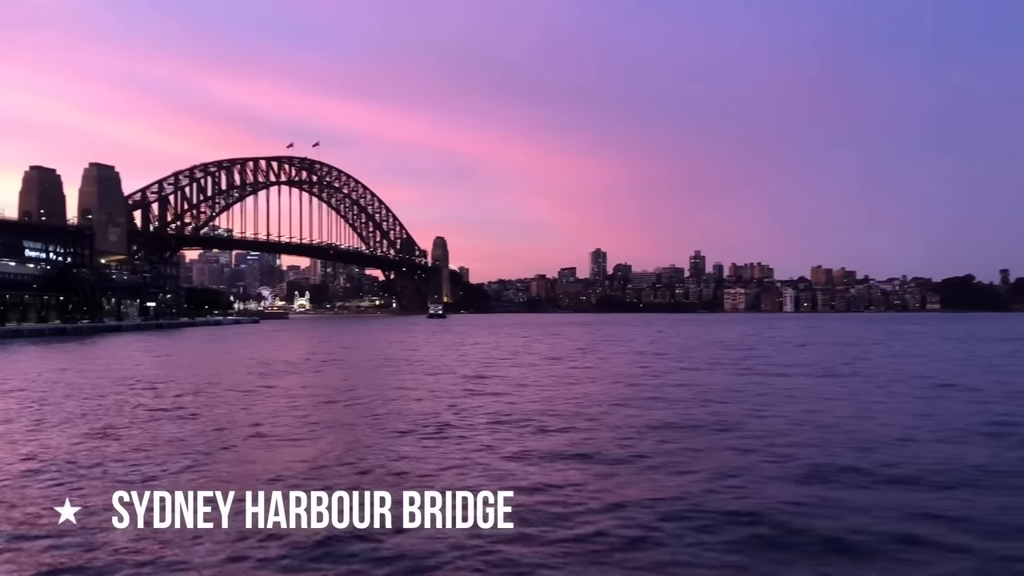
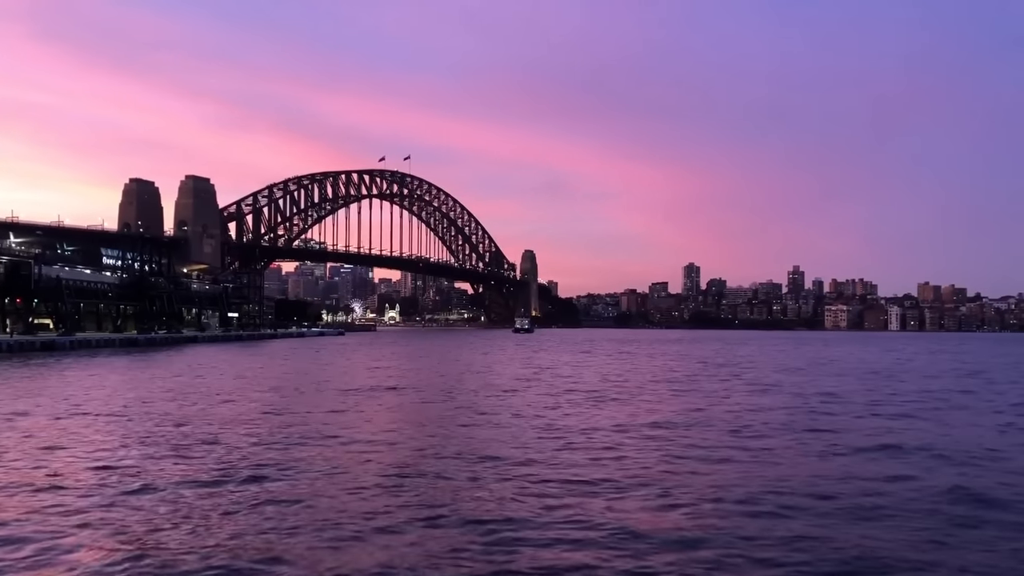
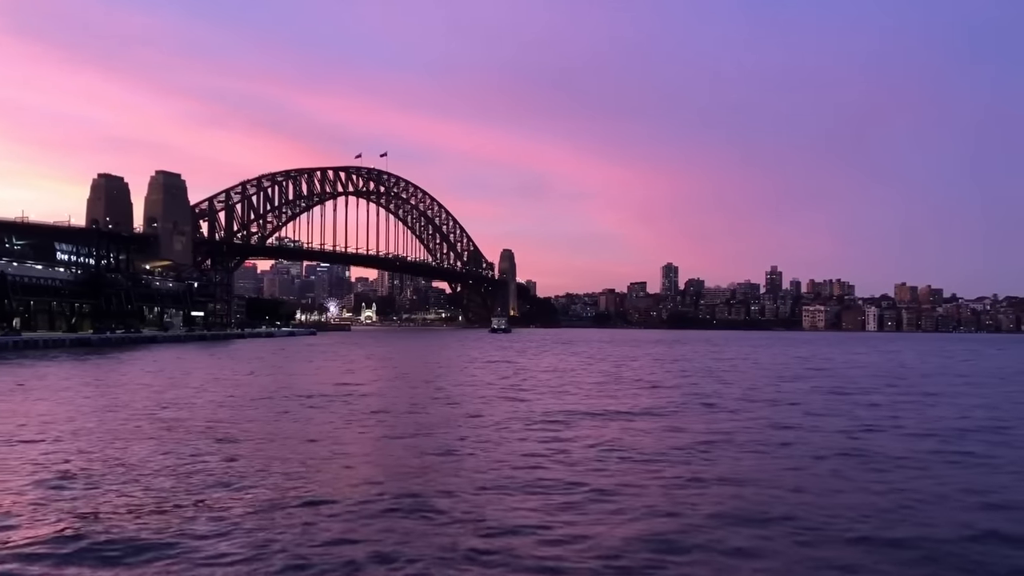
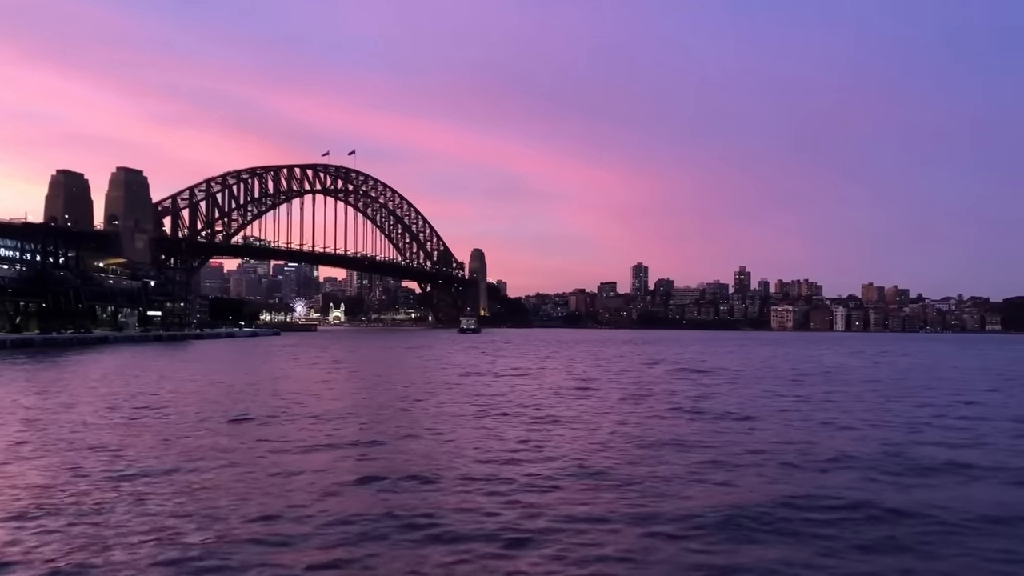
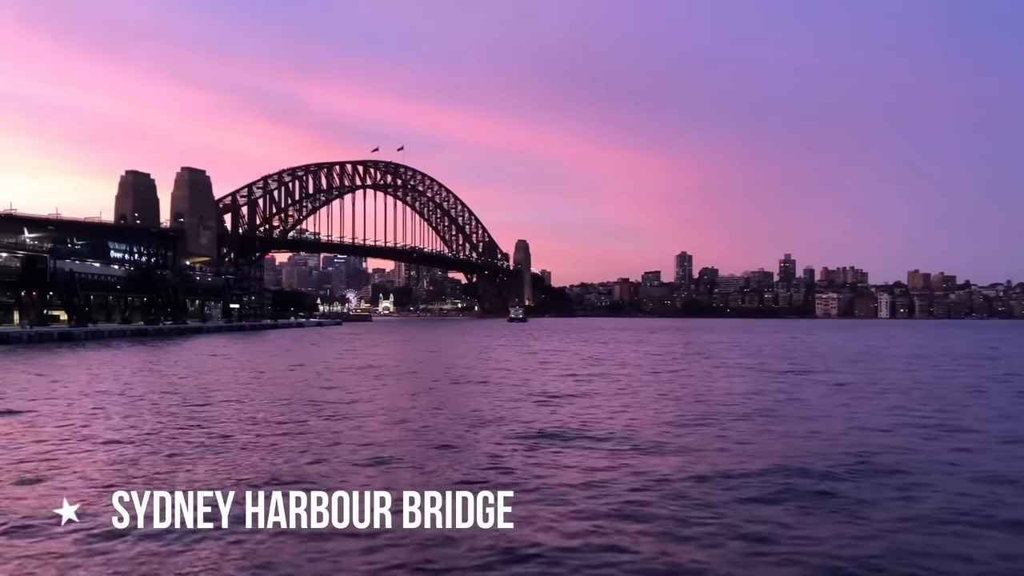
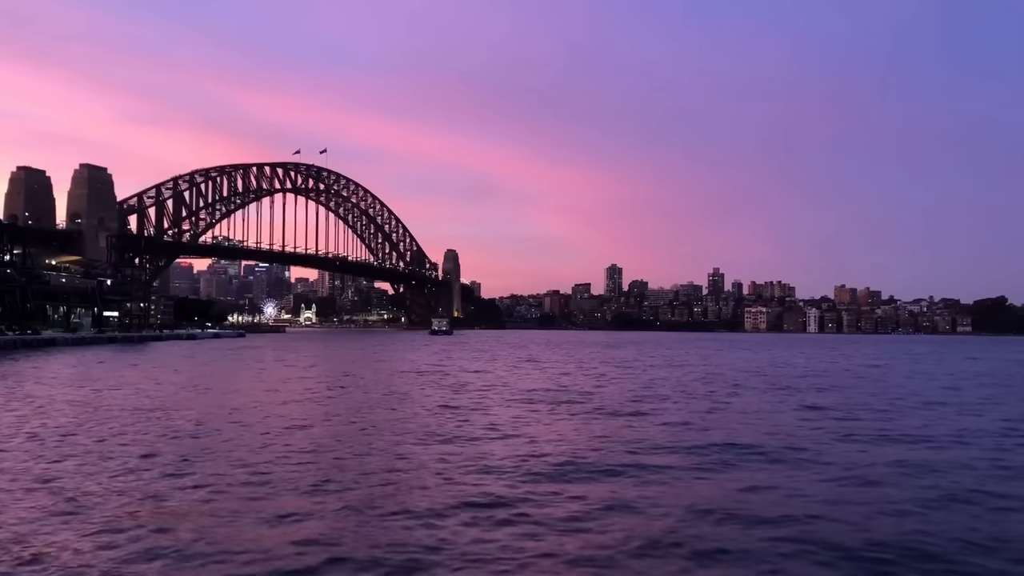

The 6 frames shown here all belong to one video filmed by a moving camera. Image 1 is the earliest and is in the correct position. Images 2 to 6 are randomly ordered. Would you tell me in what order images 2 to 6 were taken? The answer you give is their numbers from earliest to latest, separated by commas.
5, 2, 3, 4, 6
